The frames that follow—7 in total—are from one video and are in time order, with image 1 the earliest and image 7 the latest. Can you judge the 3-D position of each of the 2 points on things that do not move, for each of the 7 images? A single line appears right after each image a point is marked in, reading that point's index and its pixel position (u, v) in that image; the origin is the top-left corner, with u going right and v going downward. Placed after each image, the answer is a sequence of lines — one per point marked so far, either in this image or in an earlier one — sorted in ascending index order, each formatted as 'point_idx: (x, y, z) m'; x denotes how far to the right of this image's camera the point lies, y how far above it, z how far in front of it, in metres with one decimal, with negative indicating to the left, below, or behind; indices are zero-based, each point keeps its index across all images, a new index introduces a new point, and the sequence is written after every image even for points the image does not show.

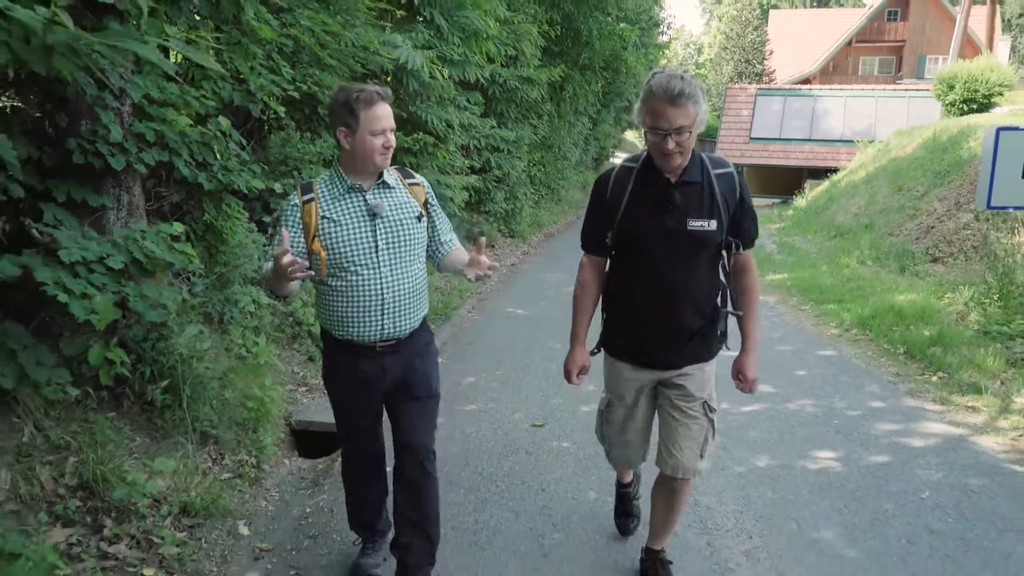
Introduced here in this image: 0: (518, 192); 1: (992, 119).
0: (+0.1, +1.7, +14.1) m
1: (+9.4, +3.3, +15.8) m
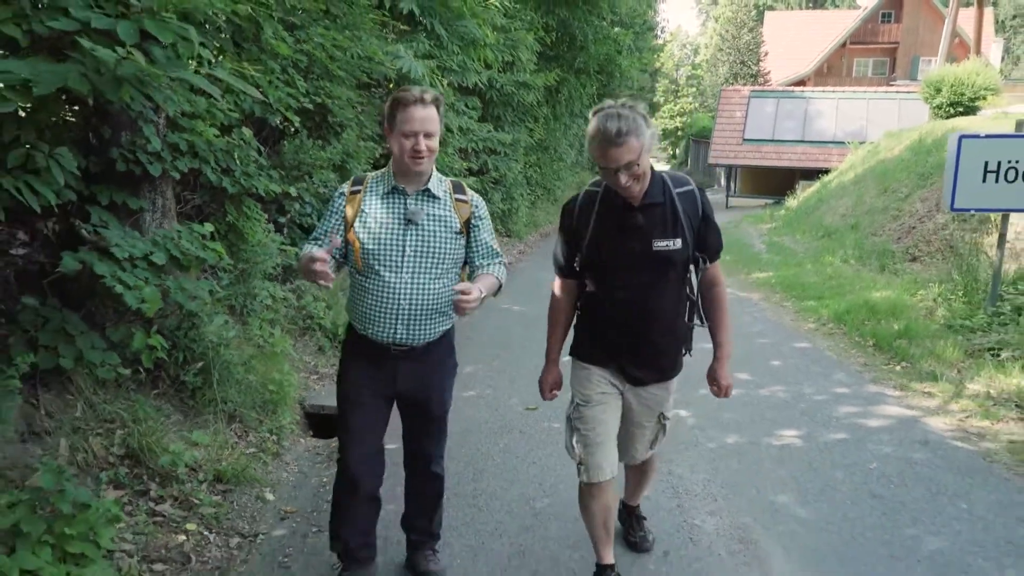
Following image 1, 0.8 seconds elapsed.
0: (0.0, +1.7, +14.6) m
1: (+9.3, +3.4, +16.2) m
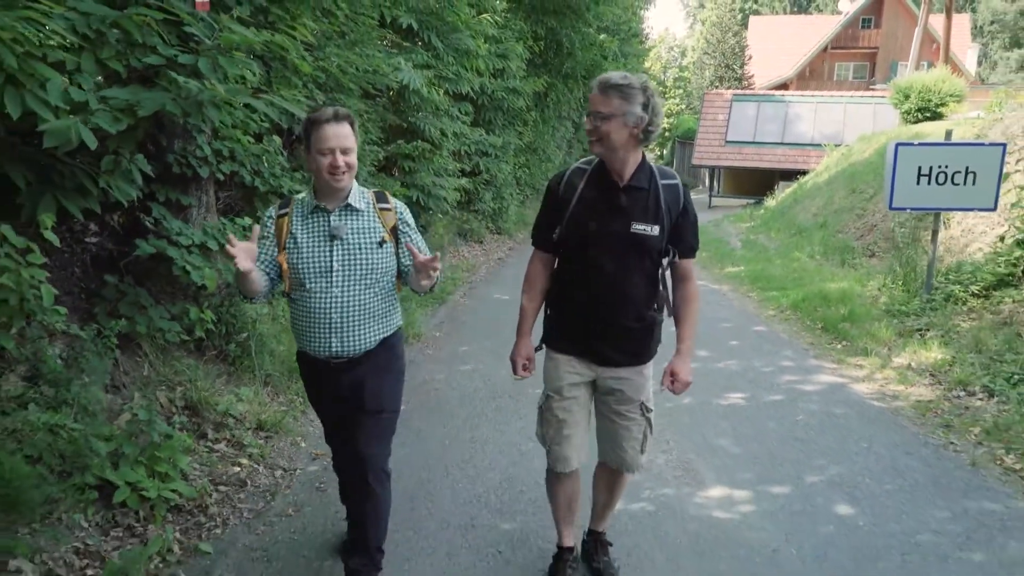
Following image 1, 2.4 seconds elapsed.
0: (-0.2, +1.8, +15.4) m
1: (+9.1, +3.5, +17.2) m
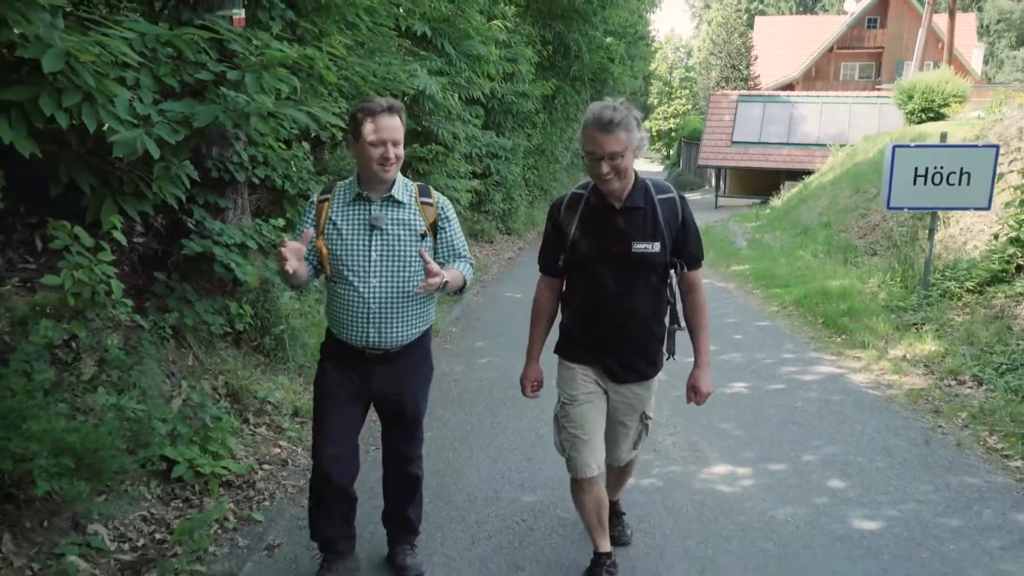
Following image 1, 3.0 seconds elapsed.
0: (0.0, +1.8, +15.8) m
1: (+9.3, +3.5, +17.5) m
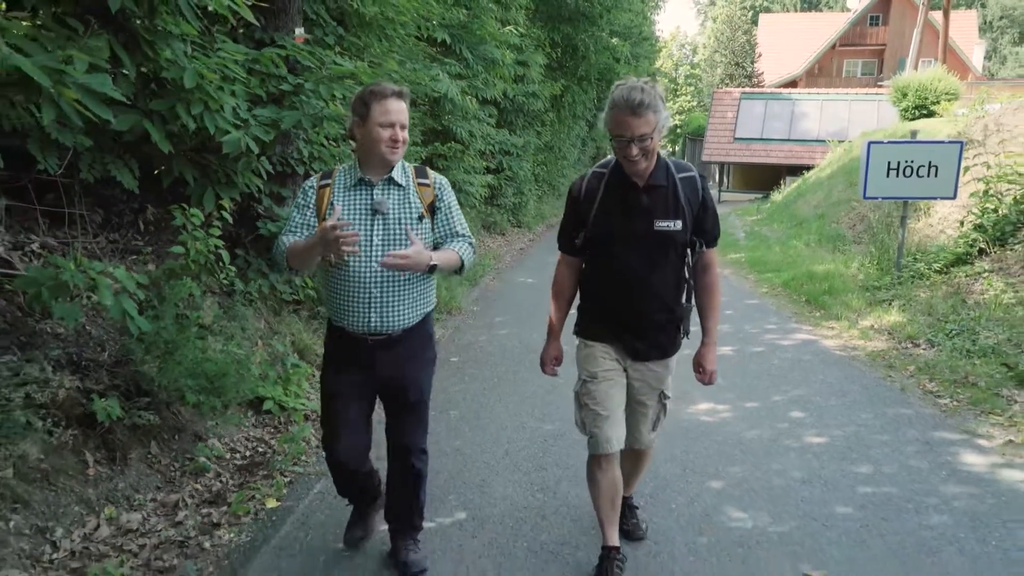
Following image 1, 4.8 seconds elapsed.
0: (+0.3, +2.1, +16.7) m
1: (+9.5, +3.7, +18.4) m
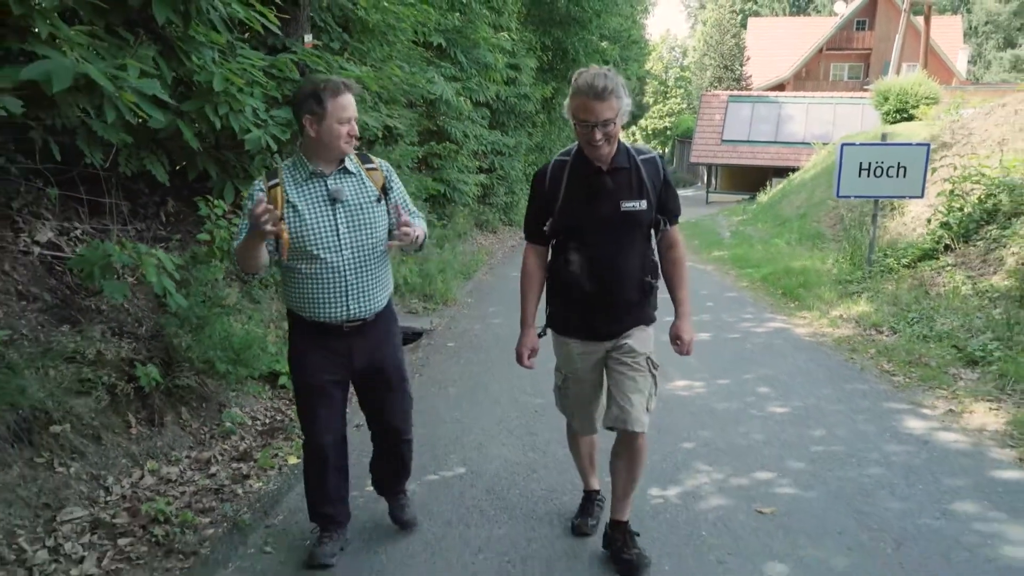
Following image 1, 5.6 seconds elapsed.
0: (+0.1, +2.1, +17.2) m
1: (+9.3, +3.8, +19.0) m
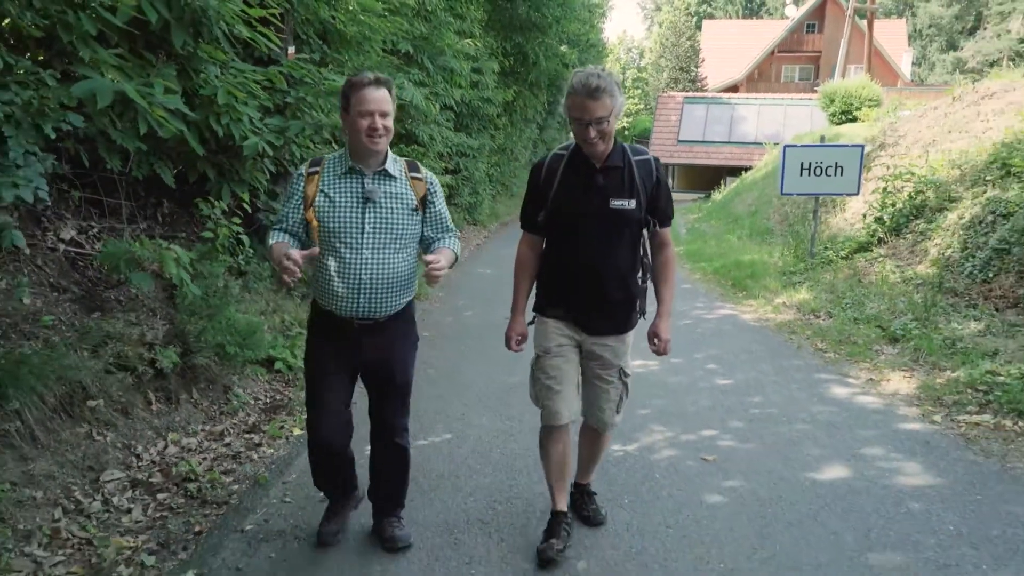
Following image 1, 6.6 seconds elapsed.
0: (-0.7, +2.2, +17.8) m
1: (+8.4, +4.0, +20.0) m
